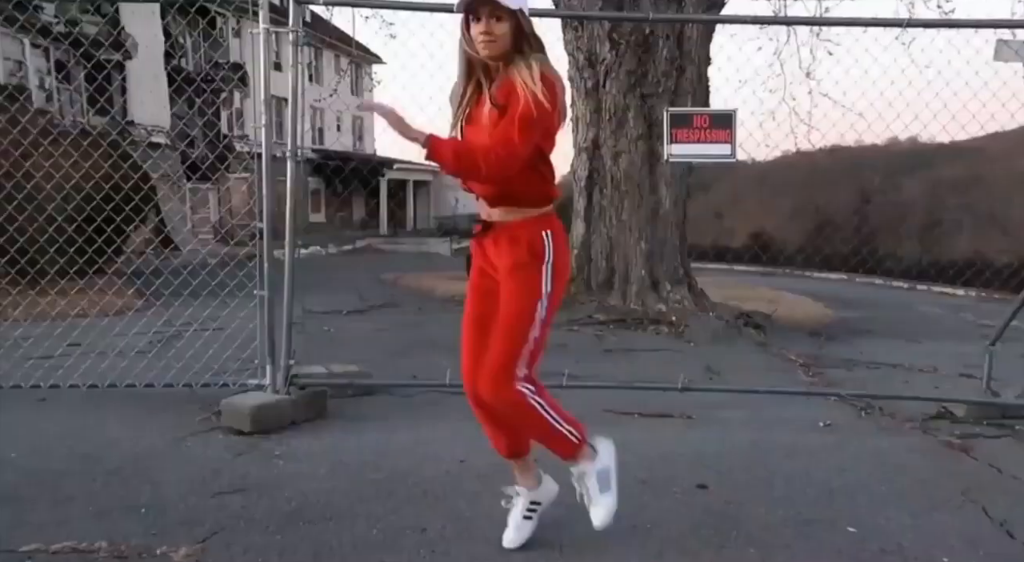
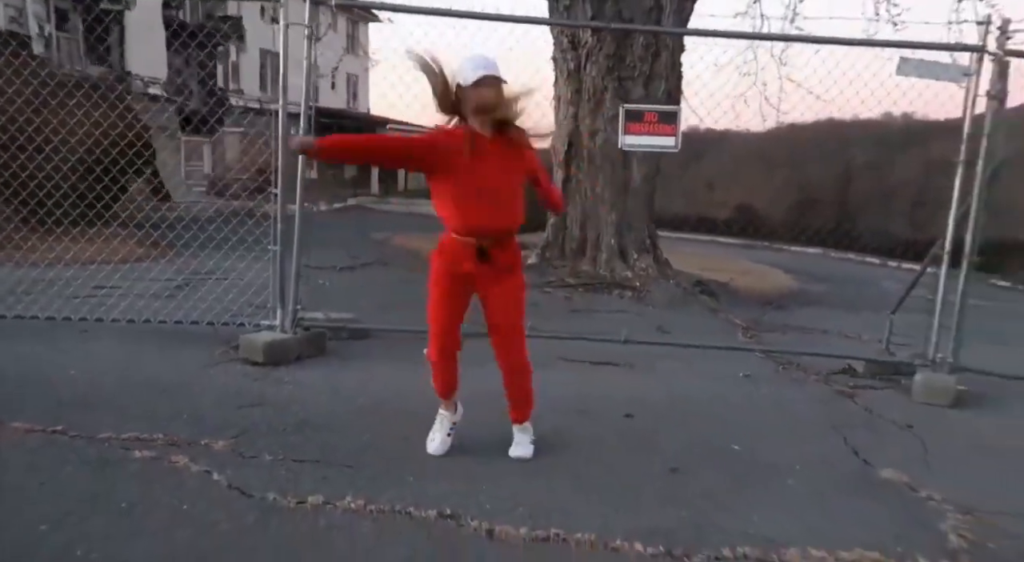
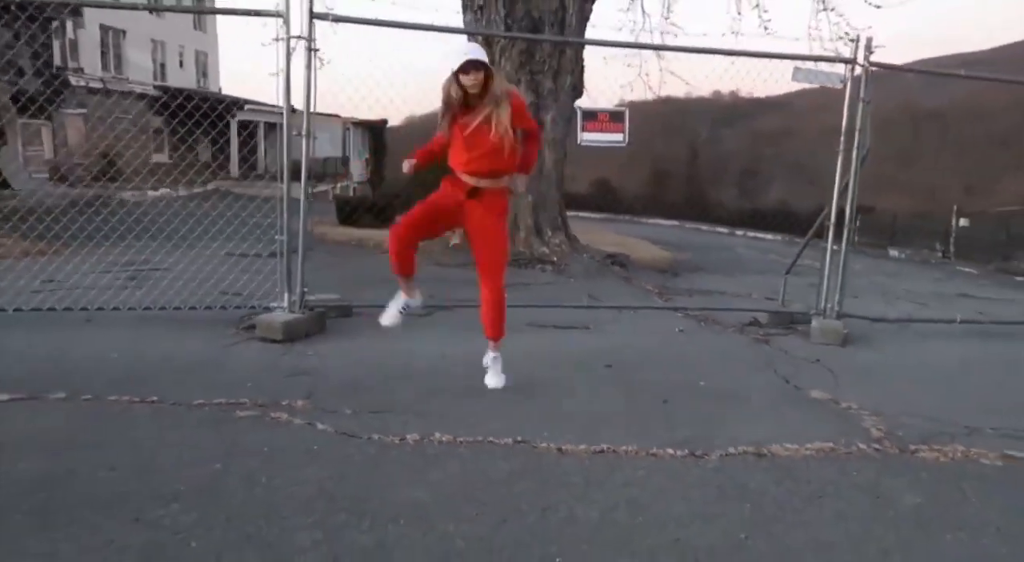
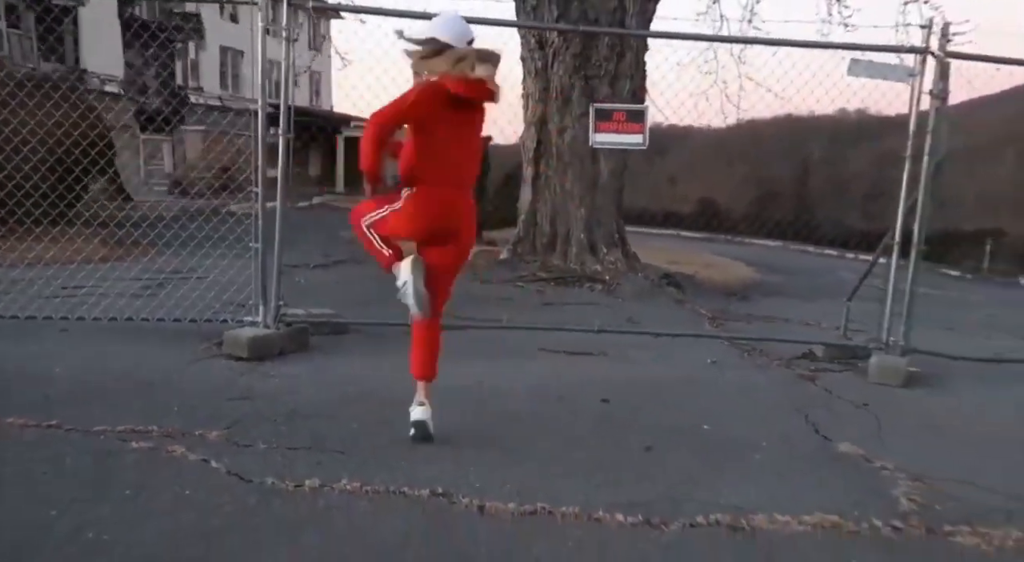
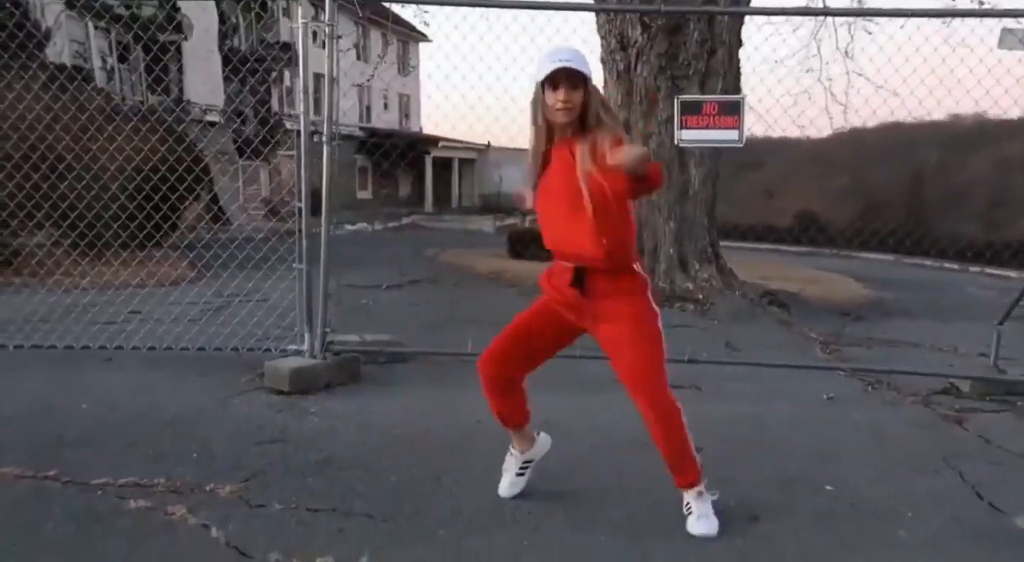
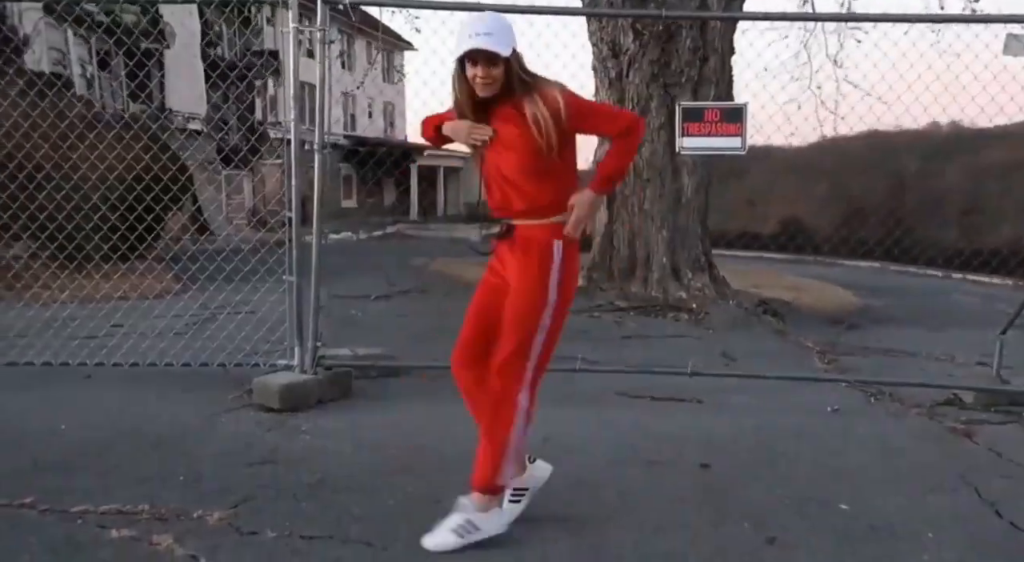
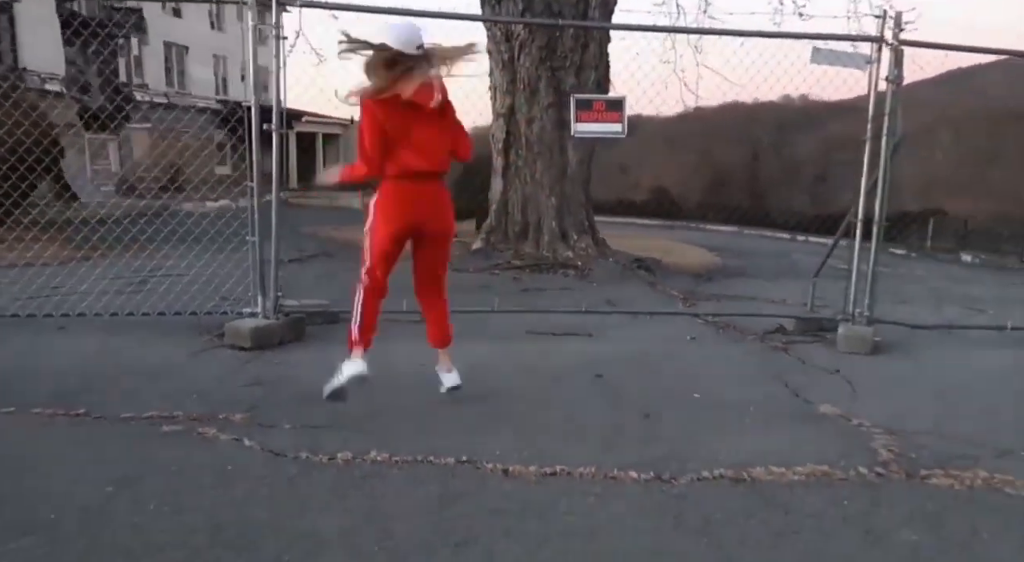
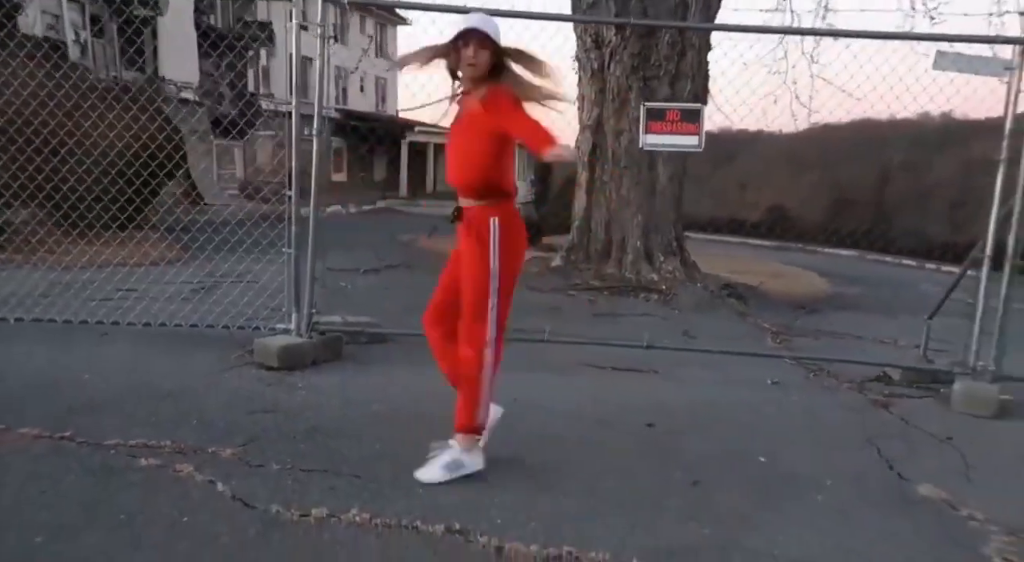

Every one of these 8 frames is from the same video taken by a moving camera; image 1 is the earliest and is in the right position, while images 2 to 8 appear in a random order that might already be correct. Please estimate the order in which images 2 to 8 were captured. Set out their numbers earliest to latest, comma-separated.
6, 5, 8, 2, 4, 7, 3
